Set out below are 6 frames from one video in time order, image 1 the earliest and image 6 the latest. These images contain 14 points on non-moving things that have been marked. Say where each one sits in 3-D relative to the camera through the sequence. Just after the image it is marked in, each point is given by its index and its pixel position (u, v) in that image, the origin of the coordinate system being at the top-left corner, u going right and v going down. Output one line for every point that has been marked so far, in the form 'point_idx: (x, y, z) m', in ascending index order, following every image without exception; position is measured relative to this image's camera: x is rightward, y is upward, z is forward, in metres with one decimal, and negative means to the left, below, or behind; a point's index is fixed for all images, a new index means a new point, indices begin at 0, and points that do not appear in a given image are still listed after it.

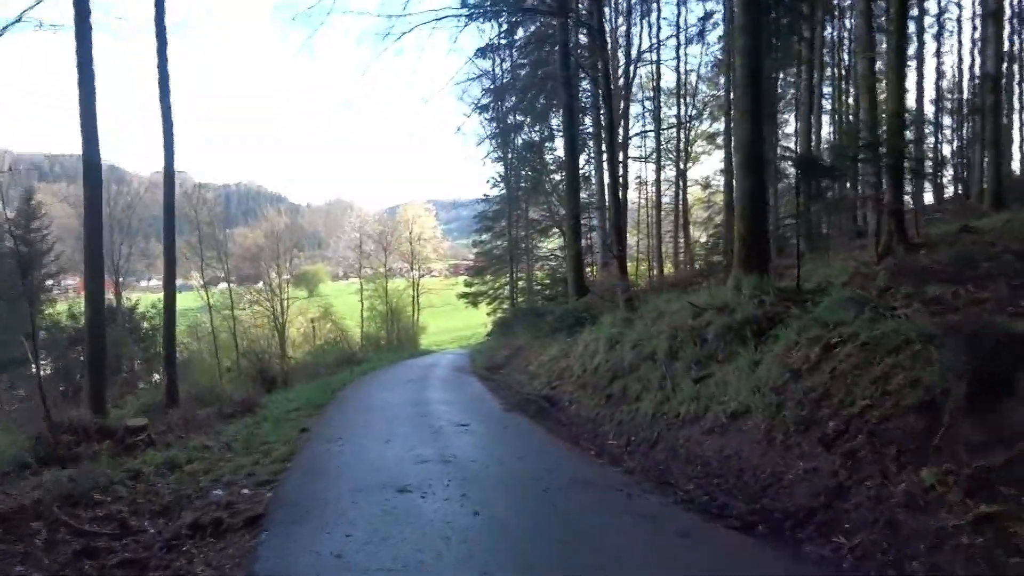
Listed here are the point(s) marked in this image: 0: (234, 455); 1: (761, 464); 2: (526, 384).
0: (-2.8, -1.7, +8.1) m
1: (+2.0, -1.4, +6.2) m
2: (+0.2, -2.0, +16.4) m
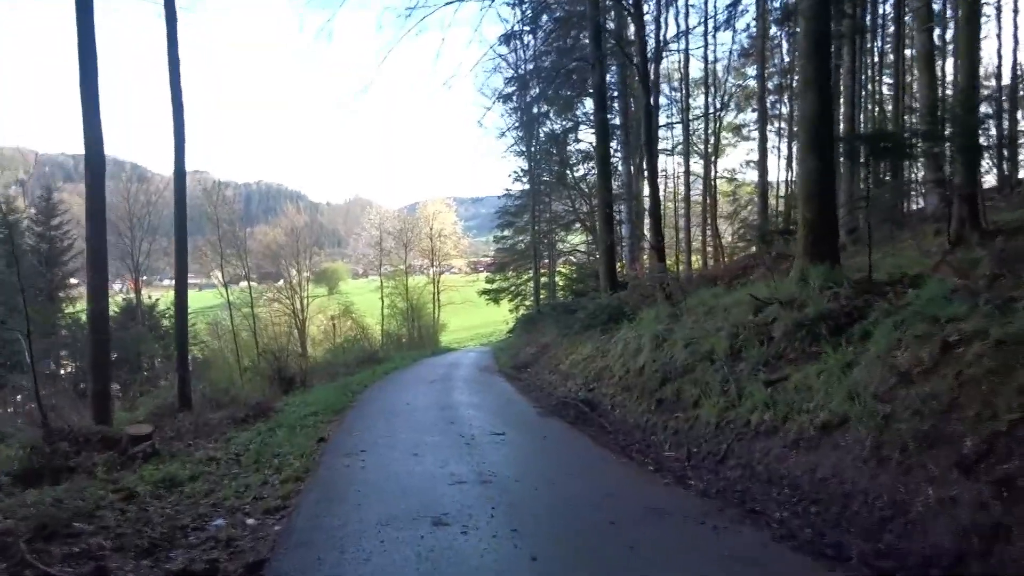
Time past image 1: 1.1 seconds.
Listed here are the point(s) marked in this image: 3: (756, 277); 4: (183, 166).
0: (-2.4, -1.6, +7.1) m
1: (+2.3, -1.3, +5.1) m
2: (+0.9, -1.9, +15.3) m
3: (+4.0, +0.2, +13.1) m
4: (-6.3, +2.3, +15.2) m
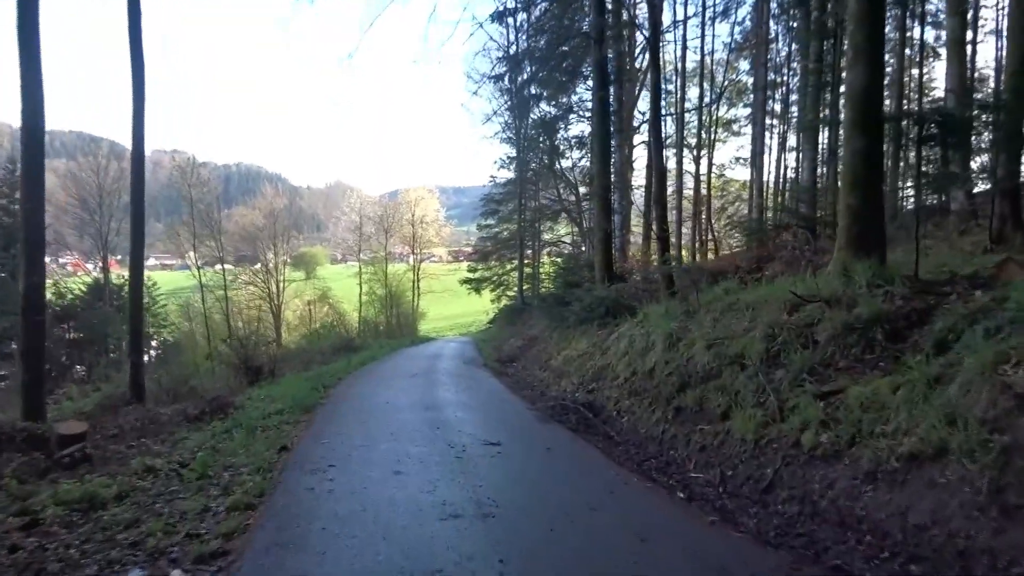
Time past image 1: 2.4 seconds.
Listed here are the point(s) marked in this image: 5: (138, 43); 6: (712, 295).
0: (-2.4, -1.5, +5.8) m
1: (+2.4, -1.3, +3.9) m
2: (+0.7, -1.7, +14.1) m
3: (+4.0, +0.2, +11.9) m
4: (-6.4, +2.7, +13.7) m
5: (-6.7, +4.4, +14.3) m
6: (+3.0, -0.1, +11.8) m
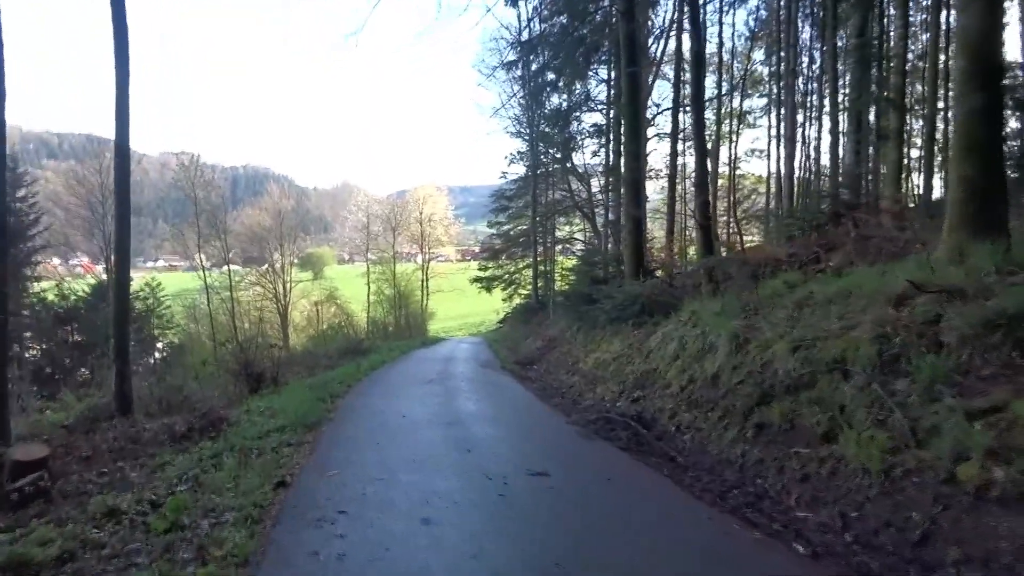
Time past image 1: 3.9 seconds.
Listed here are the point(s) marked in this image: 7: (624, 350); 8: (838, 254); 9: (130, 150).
0: (-2.0, -1.4, +4.4) m
1: (+2.8, -1.2, +2.4) m
2: (+1.1, -1.6, +12.6) m
3: (+4.4, +0.3, +10.4) m
4: (-6.0, +2.7, +12.3) m
5: (-6.3, +4.4, +12.9) m
6: (+3.4, 0.0, +10.3) m
7: (+1.9, -1.0, +13.1) m
8: (+4.8, +0.5, +11.6) m
9: (-5.6, +1.9, +11.7) m
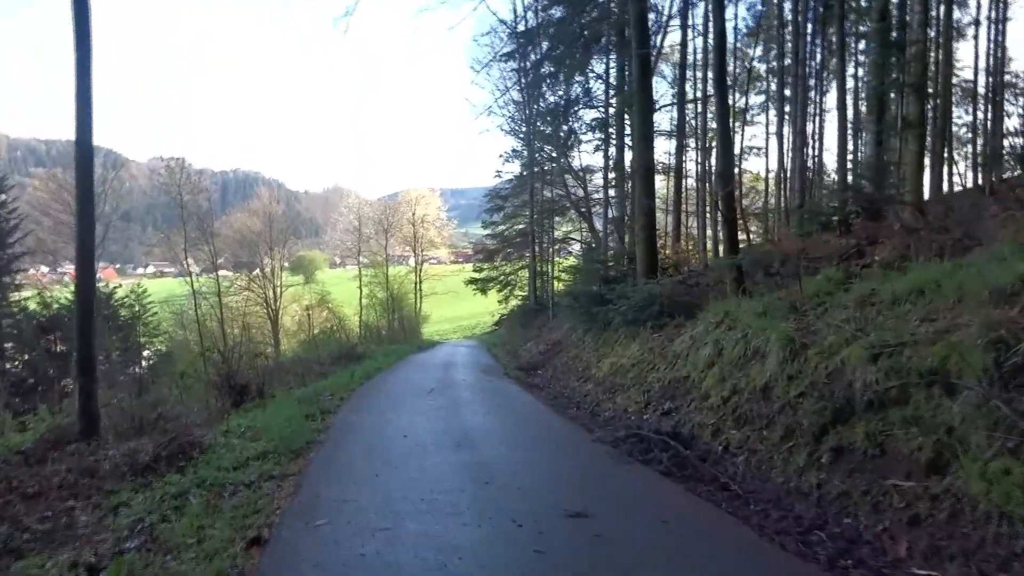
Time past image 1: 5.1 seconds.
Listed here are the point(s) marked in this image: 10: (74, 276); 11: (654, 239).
0: (-1.8, -1.4, +3.1) m
1: (+3.0, -1.2, +1.2) m
2: (+1.3, -1.6, +11.4) m
3: (+4.5, +0.4, +9.2) m
4: (-5.9, +2.7, +11.0) m
5: (-6.2, +4.3, +11.6) m
6: (+3.5, 0.0, +9.1) m
7: (+2.0, -1.0, +11.9) m
8: (+4.9, +0.5, +10.4) m
9: (-5.5, +1.8, +10.4) m
10: (-5.8, +0.2, +10.5) m
11: (+2.9, +1.0, +16.0) m
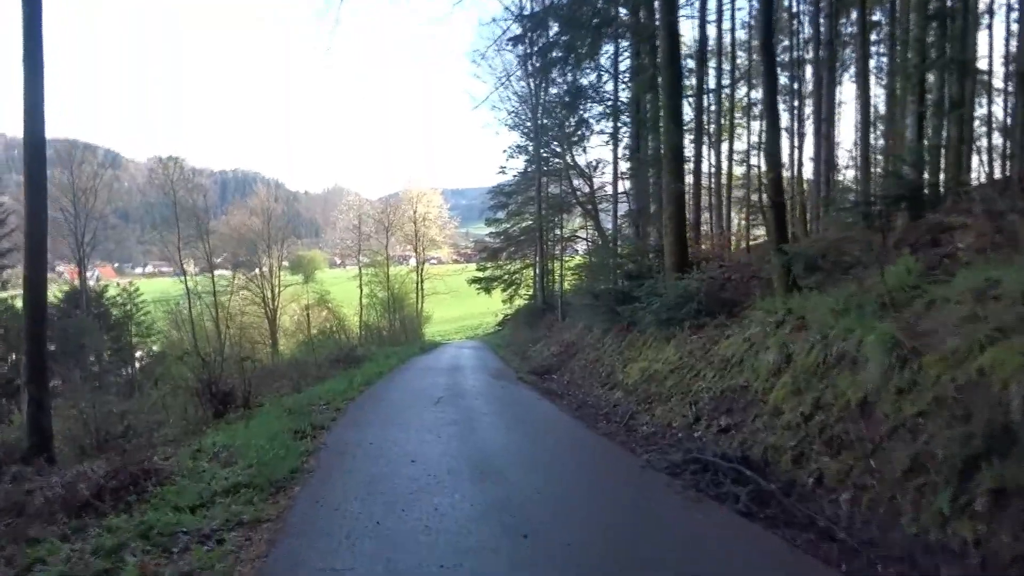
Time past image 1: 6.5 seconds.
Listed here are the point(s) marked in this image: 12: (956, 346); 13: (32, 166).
0: (-1.5, -1.4, +1.6) m
1: (+3.3, -1.1, -0.3) m
2: (+1.5, -1.6, +9.9) m
3: (+4.8, +0.5, +7.7) m
4: (-5.6, +2.7, +9.5) m
5: (-6.0, +4.4, +10.1) m
6: (+3.8, +0.1, +7.6) m
7: (+2.3, -0.9, +10.4) m
8: (+5.2, +0.6, +8.9) m
9: (-5.3, +1.9, +8.9) m
10: (-5.5, +0.2, +9.0) m
11: (+3.1, +1.1, +14.5) m
12: (+3.1, -0.4, +5.5) m
13: (-5.3, +1.6, +8.8) m
